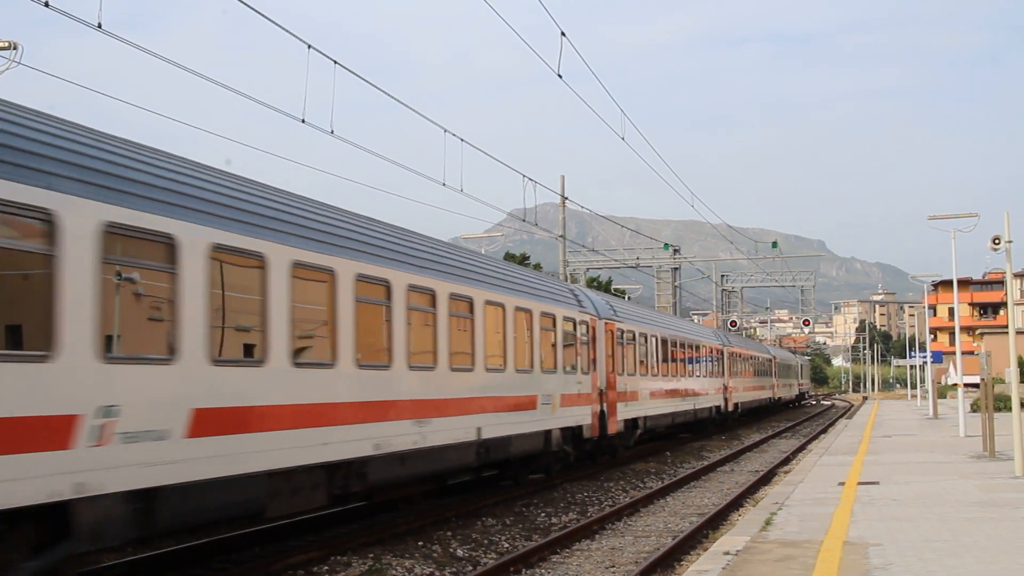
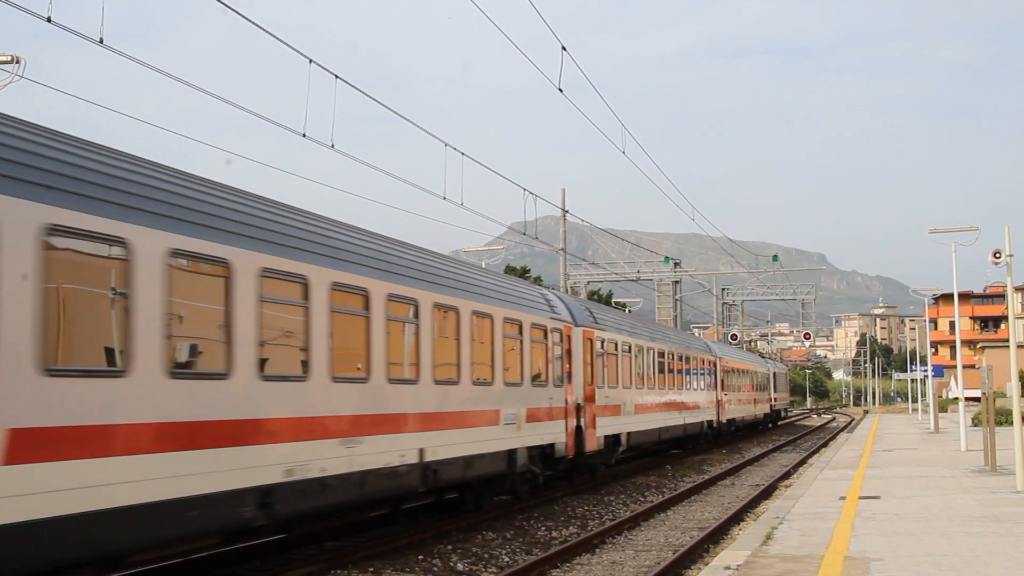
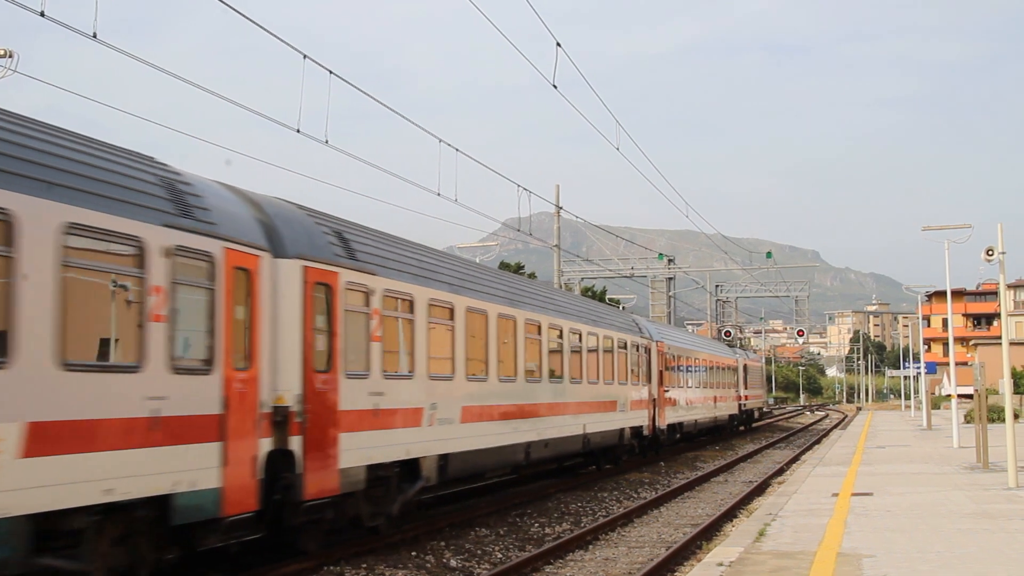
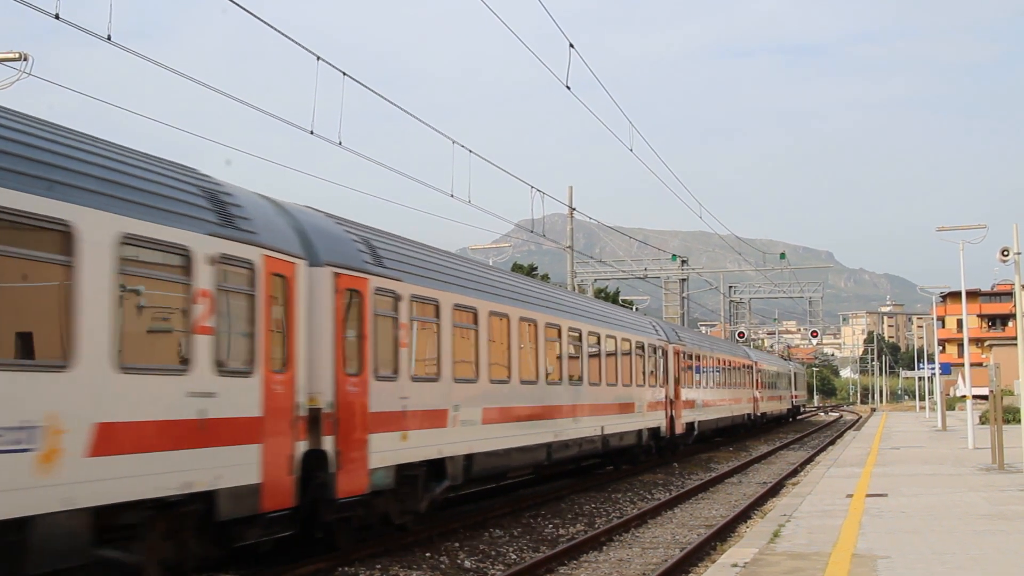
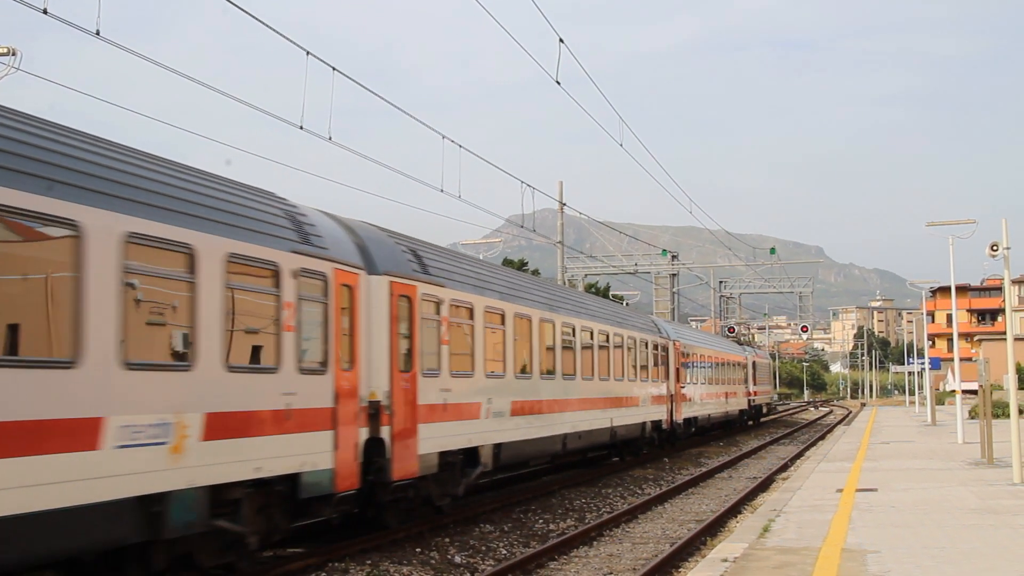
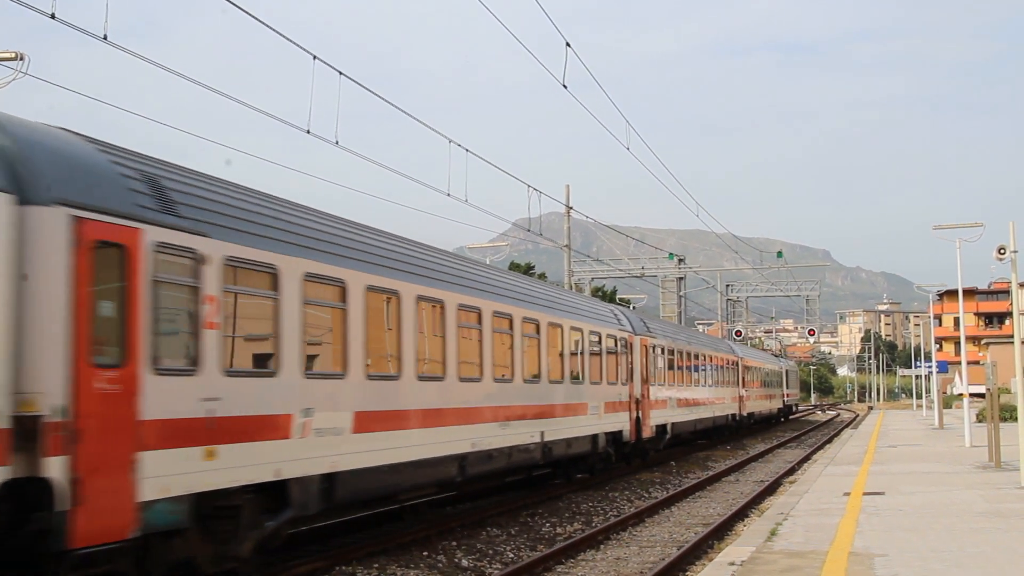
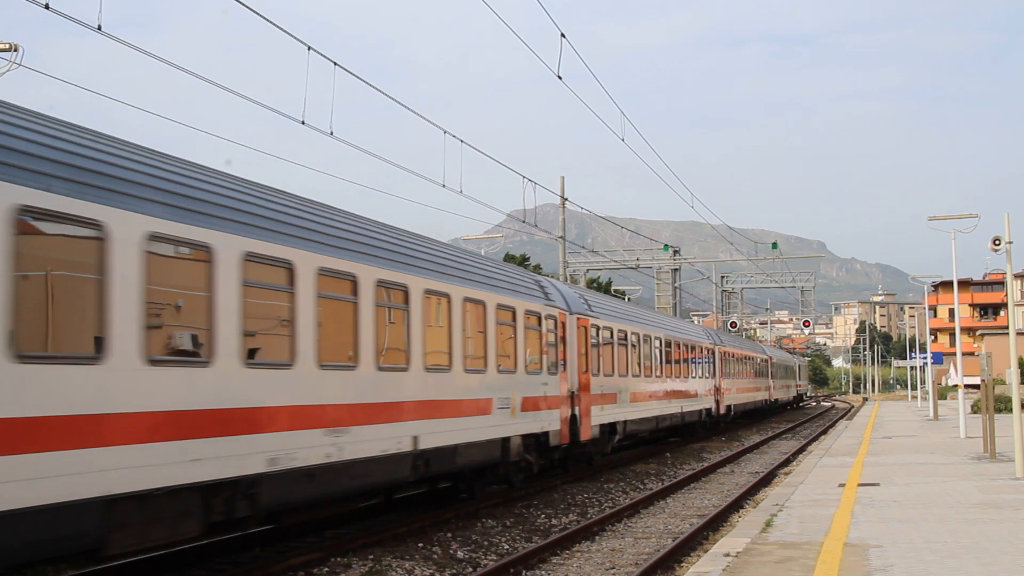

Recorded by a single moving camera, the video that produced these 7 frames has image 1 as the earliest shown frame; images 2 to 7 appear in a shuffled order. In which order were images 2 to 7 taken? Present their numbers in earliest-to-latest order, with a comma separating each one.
7, 4, 6, 2, 5, 3
